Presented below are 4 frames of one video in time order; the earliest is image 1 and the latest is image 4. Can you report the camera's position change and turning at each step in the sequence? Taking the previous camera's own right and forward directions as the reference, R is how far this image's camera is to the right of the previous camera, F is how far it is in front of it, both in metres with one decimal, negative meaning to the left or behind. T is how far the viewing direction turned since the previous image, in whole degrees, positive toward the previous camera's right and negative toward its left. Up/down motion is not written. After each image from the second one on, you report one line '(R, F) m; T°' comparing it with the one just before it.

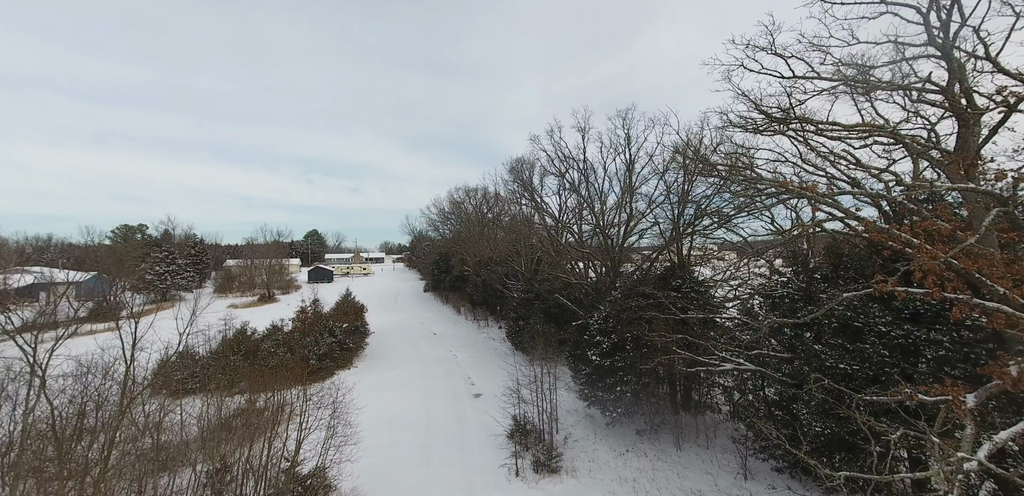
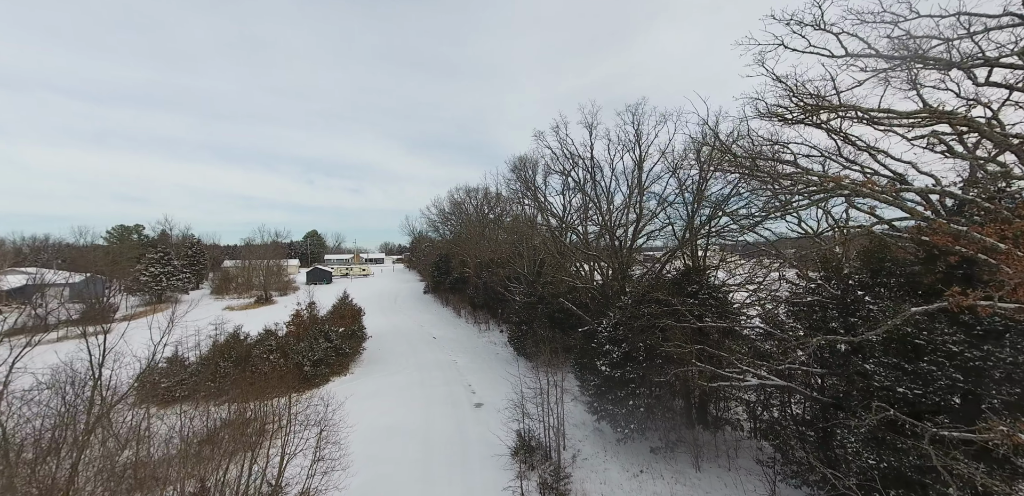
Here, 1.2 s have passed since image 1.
(-0.1, +0.7) m; 0°
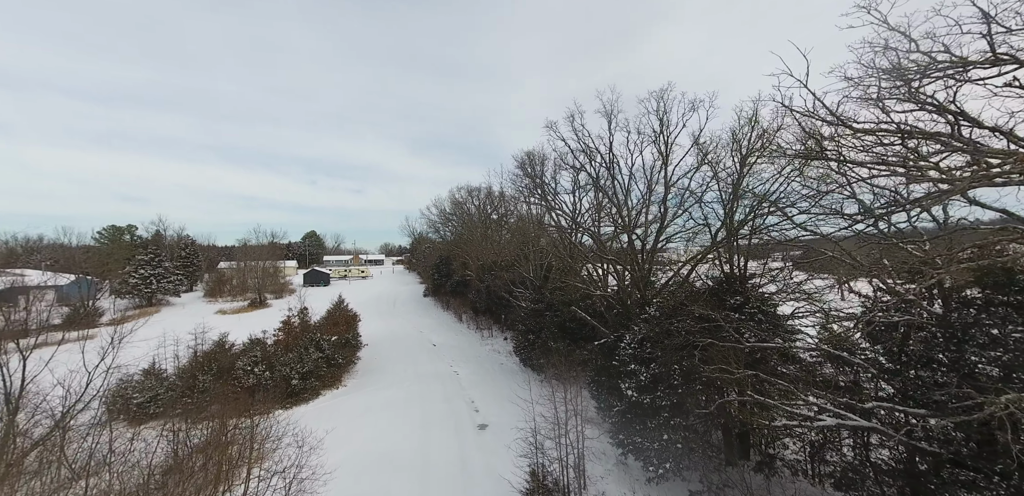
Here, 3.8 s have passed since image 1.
(-0.3, +1.5) m; 0°
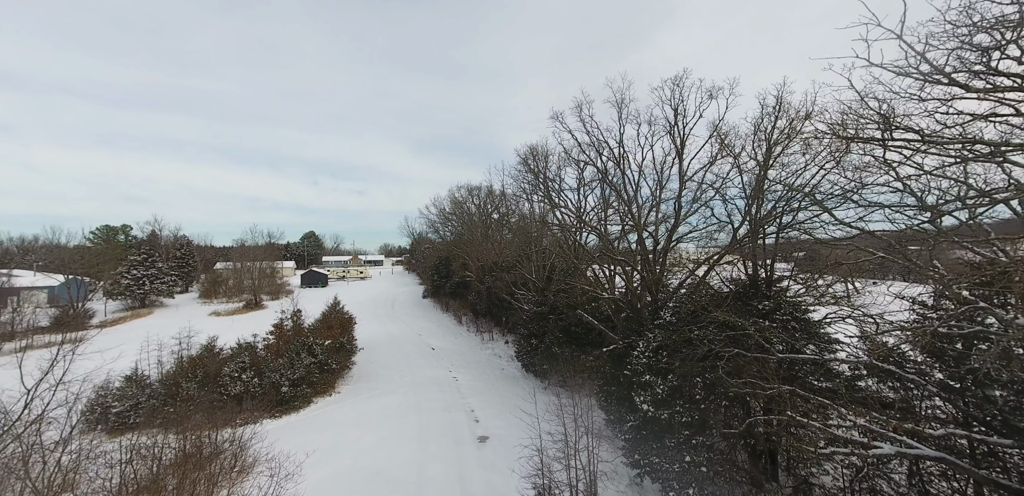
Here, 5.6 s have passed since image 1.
(-0.1, +0.8) m; 0°
